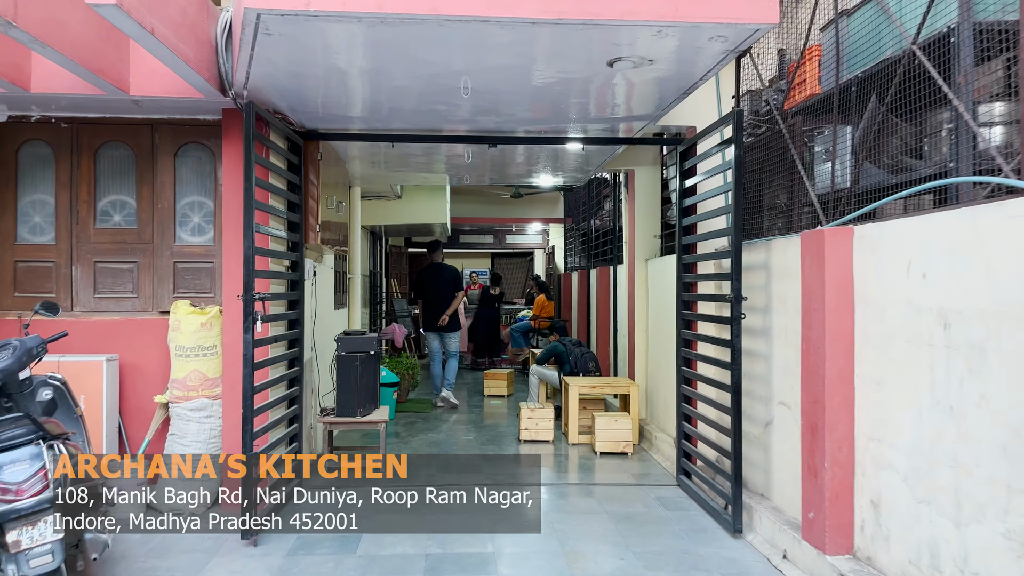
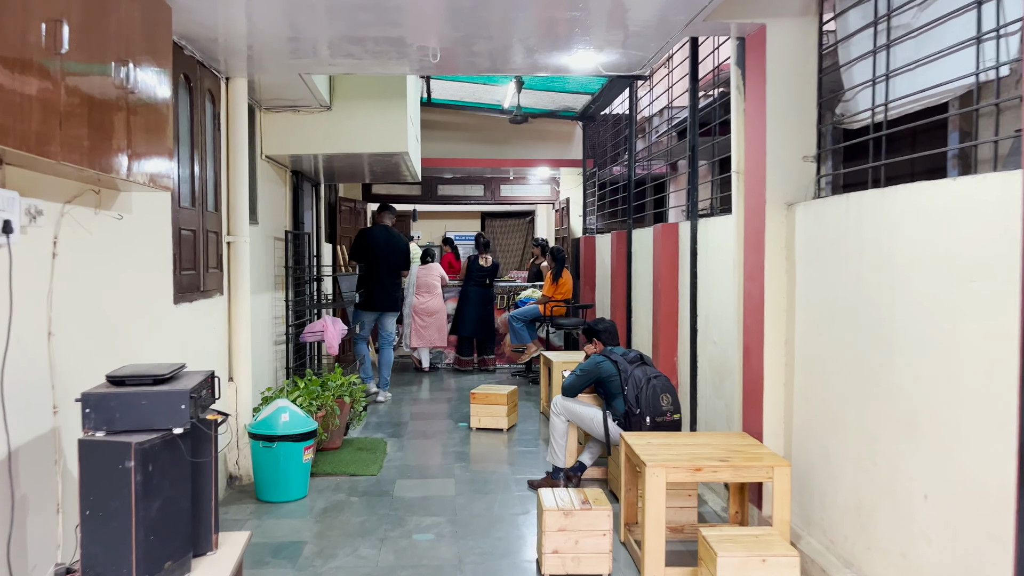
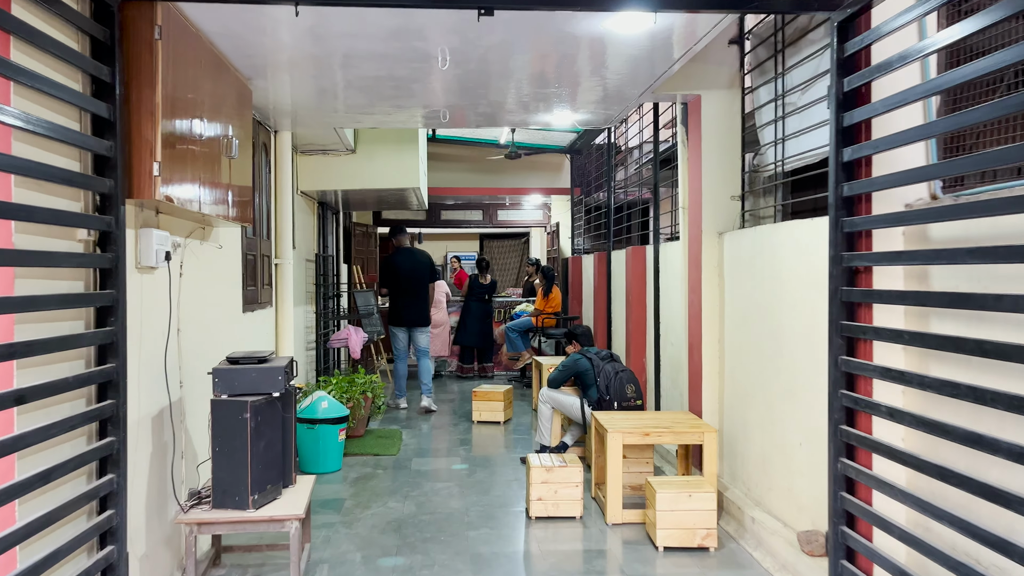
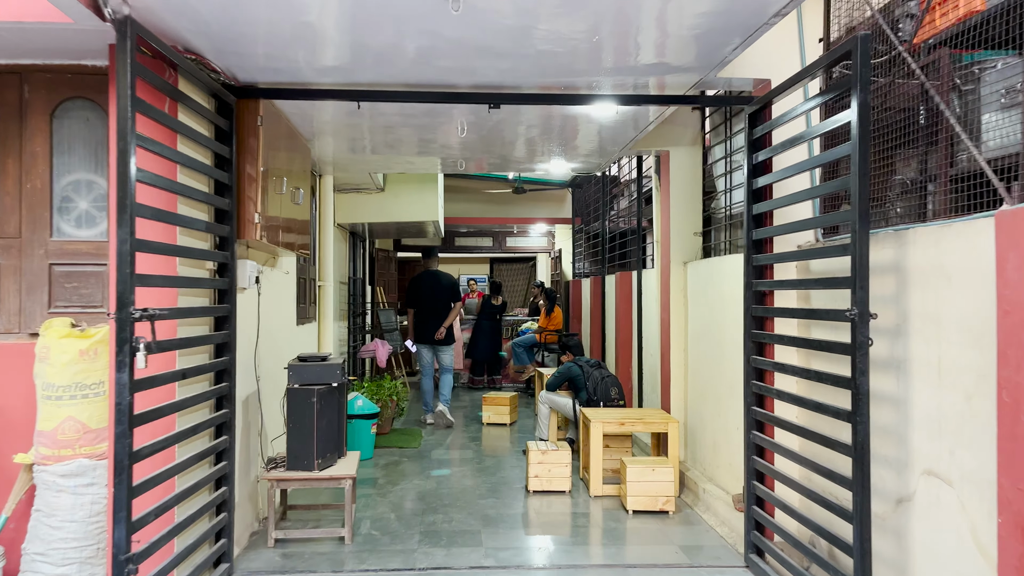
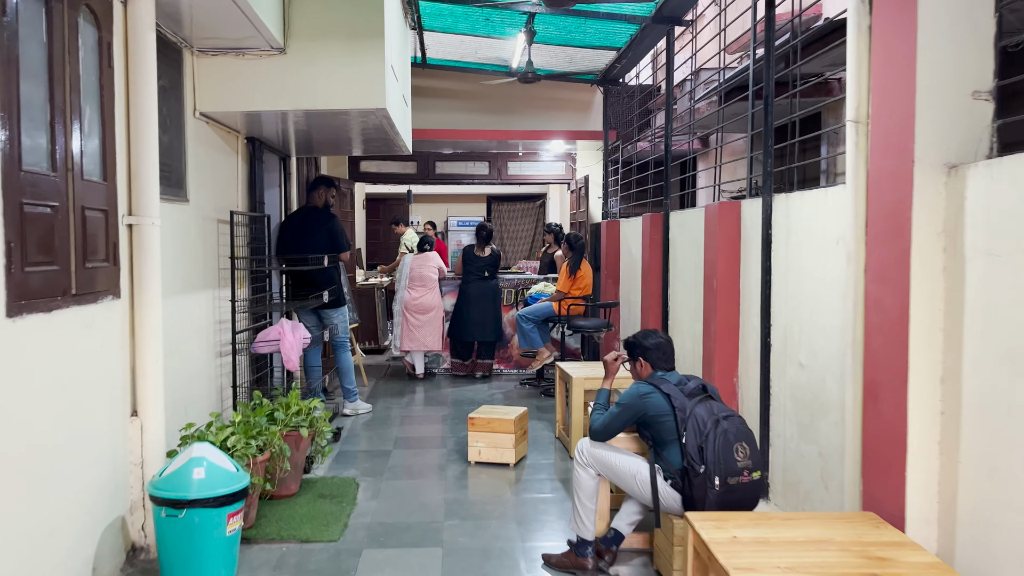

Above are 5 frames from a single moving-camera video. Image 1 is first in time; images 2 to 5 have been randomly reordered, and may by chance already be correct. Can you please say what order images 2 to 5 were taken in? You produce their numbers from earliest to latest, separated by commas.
4, 3, 2, 5
